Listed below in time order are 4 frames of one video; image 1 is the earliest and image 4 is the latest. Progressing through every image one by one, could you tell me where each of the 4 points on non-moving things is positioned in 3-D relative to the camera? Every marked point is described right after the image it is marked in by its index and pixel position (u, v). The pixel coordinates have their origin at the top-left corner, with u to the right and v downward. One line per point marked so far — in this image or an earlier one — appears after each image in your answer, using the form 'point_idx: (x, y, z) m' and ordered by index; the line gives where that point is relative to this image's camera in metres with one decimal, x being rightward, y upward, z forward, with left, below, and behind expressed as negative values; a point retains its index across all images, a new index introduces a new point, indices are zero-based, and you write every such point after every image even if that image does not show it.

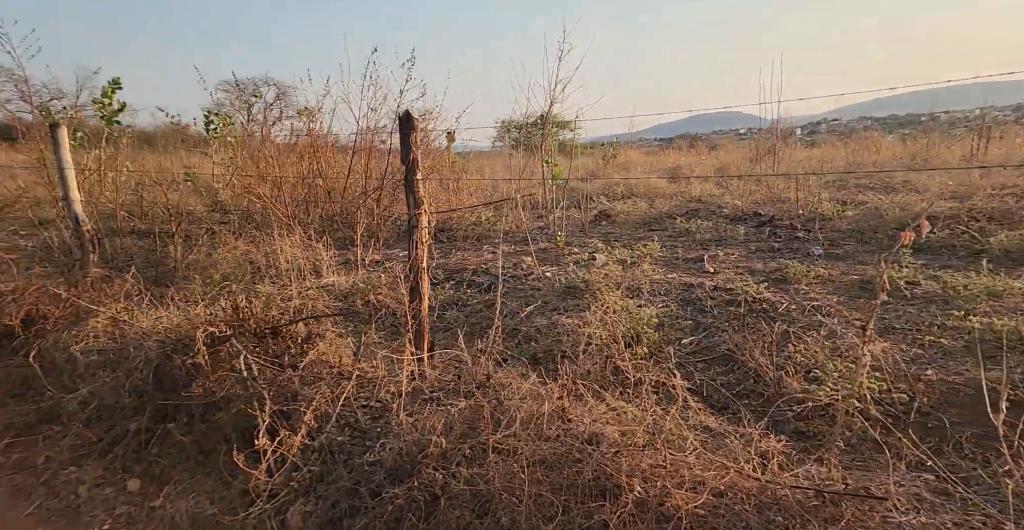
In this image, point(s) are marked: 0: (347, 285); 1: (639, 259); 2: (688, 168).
0: (-1.0, -0.1, +3.9) m
1: (+0.7, 0.0, +3.6) m
2: (+2.2, +1.2, +7.9) m
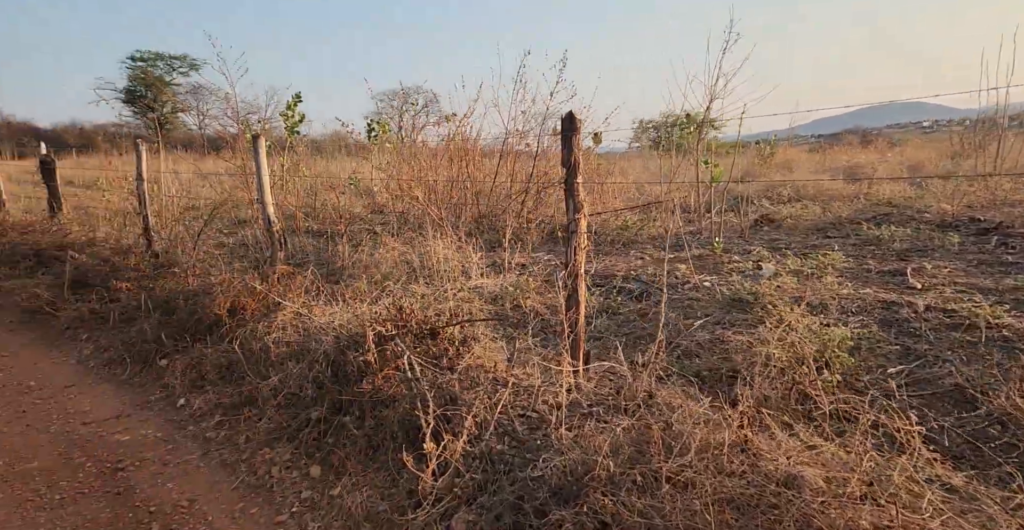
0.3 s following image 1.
0: (-0.1, -0.1, +3.9) m
1: (+1.5, 0.0, +3.2) m
2: (+3.9, +1.1, +7.1) m
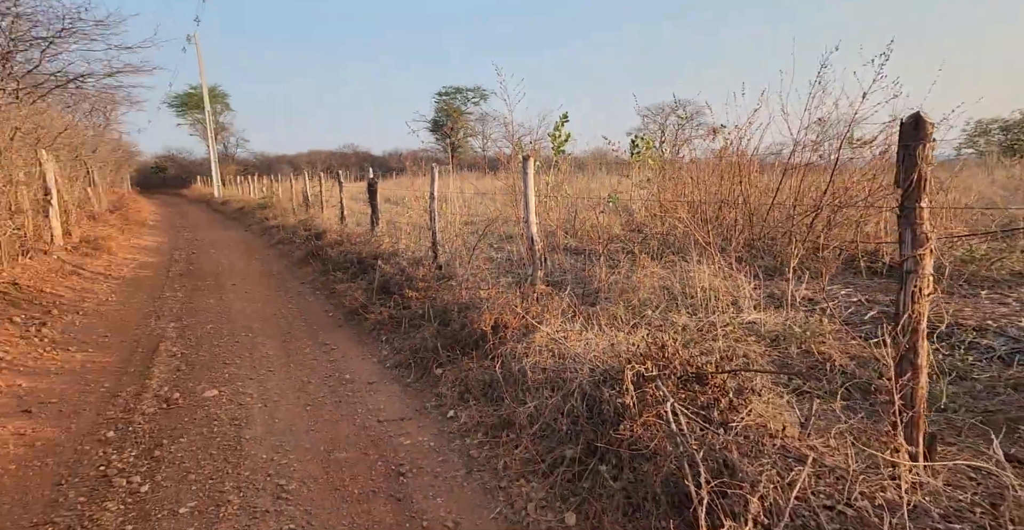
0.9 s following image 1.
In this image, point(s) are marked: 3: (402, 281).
0: (+1.4, -0.3, +3.3) m
1: (+2.6, -0.2, +2.1) m
2: (+6.4, +0.7, +4.7) m
3: (-1.4, -0.2, +7.8) m
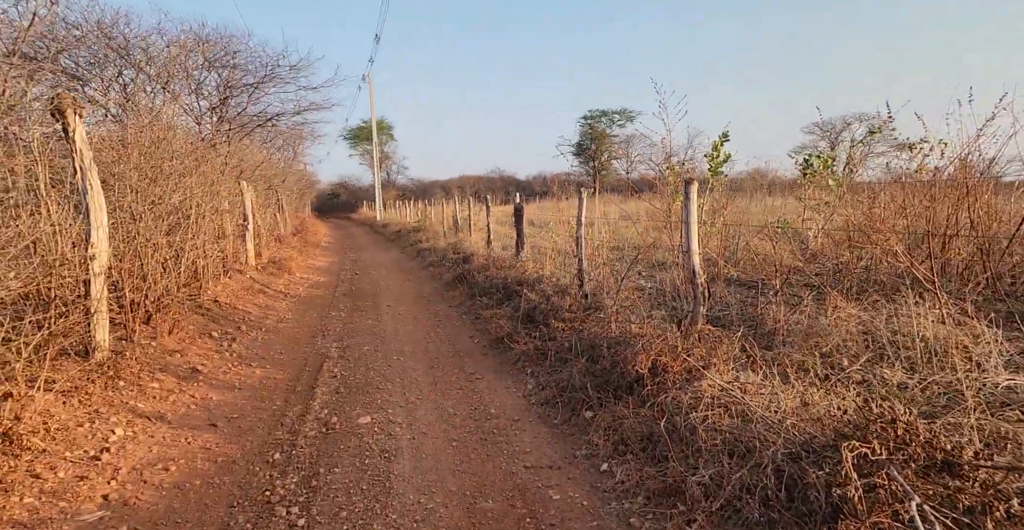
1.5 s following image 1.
0: (+2.1, -0.5, +2.6) m
1: (+3.1, -0.4, +1.1) m
2: (+7.3, +0.4, +2.8) m
3: (+0.4, -0.6, +7.6) m
